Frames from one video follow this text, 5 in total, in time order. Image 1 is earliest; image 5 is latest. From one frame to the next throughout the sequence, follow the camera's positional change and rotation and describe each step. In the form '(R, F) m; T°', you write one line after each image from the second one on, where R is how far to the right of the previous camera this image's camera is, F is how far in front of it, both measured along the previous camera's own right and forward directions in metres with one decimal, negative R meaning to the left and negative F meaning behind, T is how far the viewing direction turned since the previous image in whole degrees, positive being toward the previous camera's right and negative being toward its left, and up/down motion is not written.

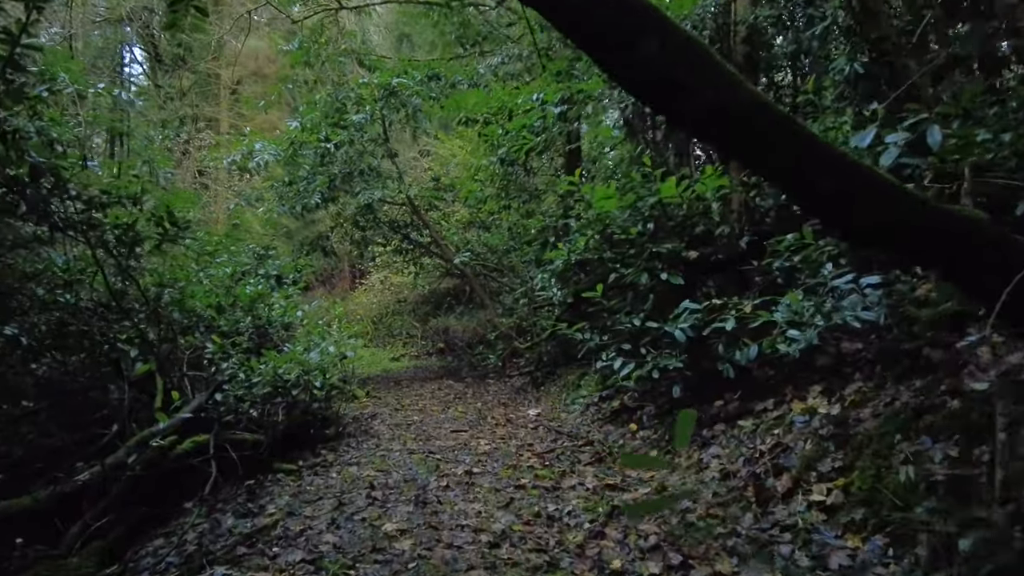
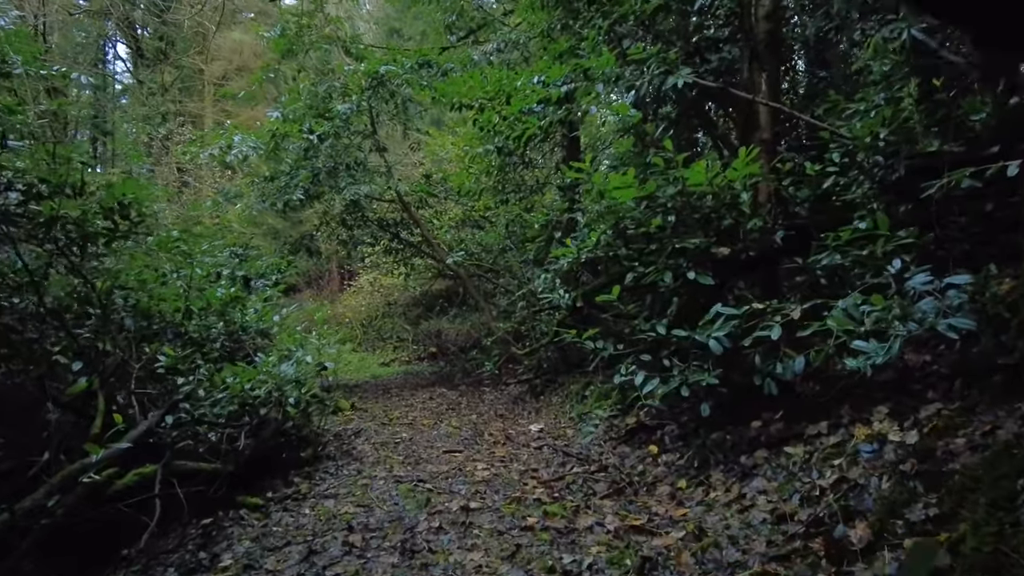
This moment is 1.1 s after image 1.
(-0.1, +0.7) m; +1°
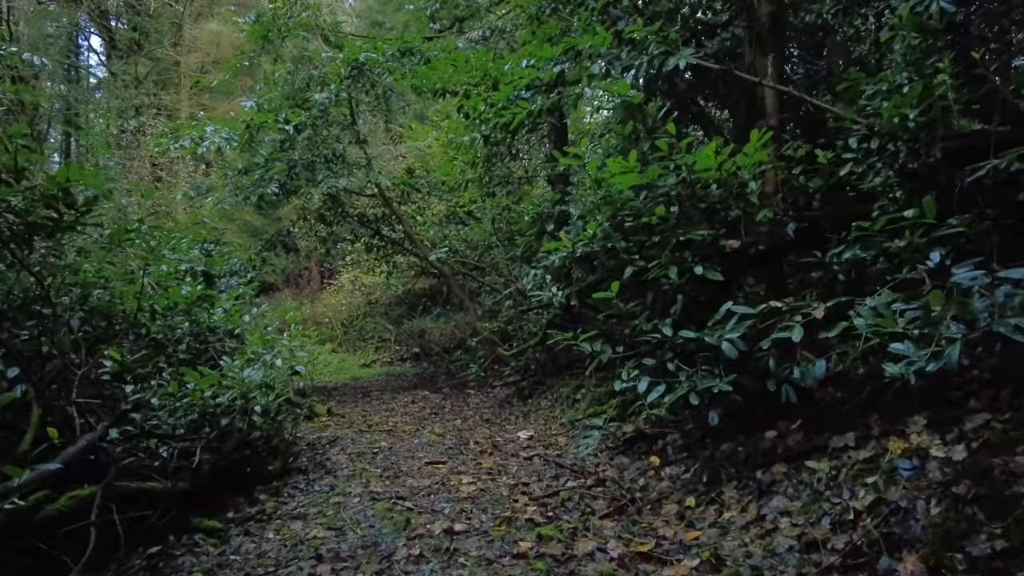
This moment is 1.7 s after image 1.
(0.0, +0.4) m; +1°
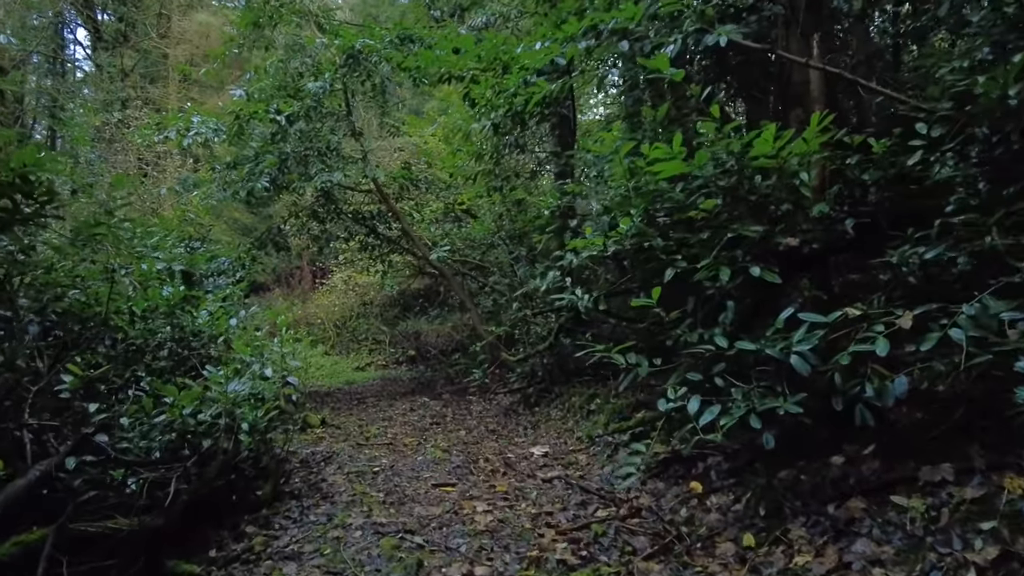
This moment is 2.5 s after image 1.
(-0.2, +0.5) m; +1°
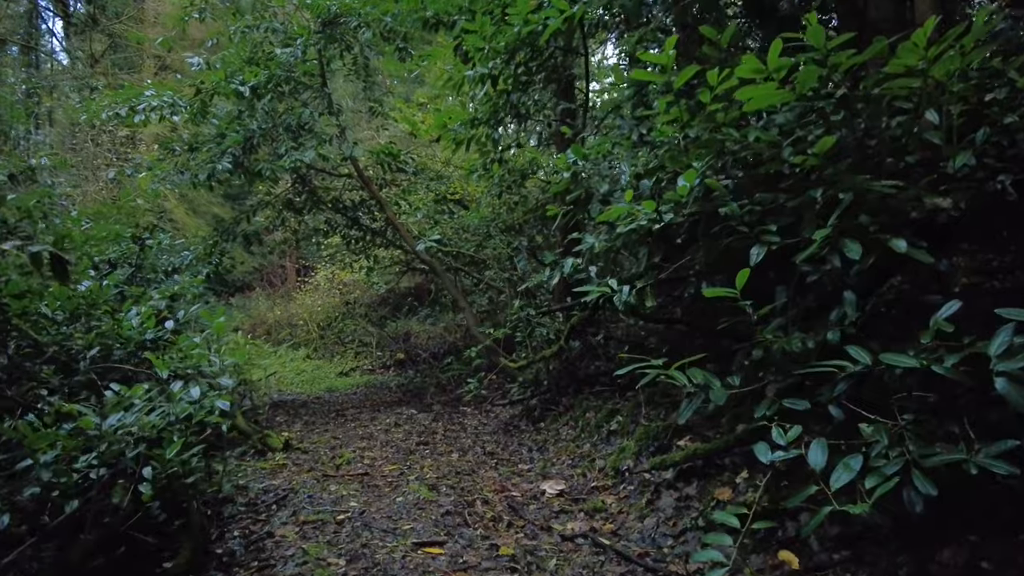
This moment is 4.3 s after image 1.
(-0.1, +1.1) m; +1°
